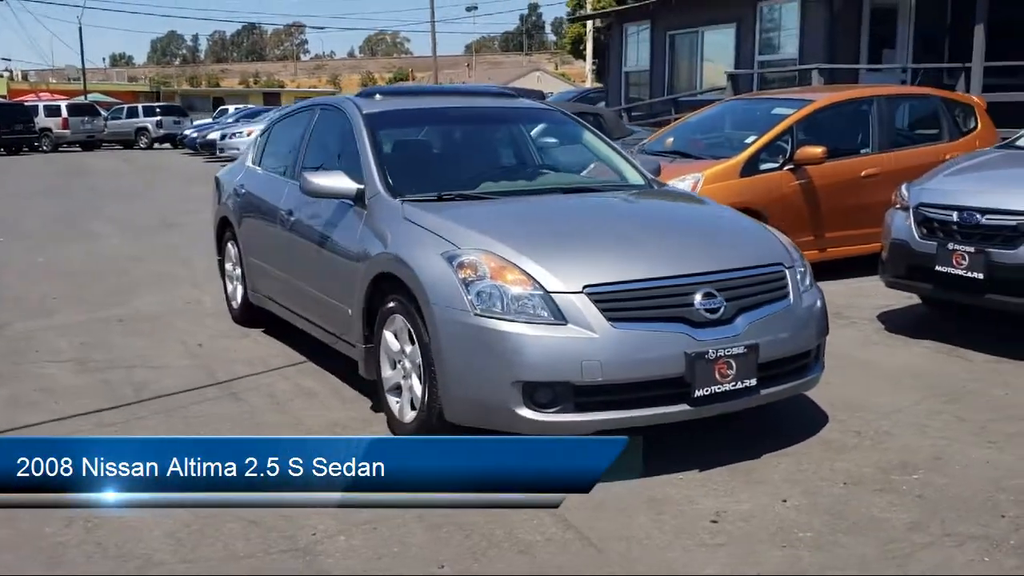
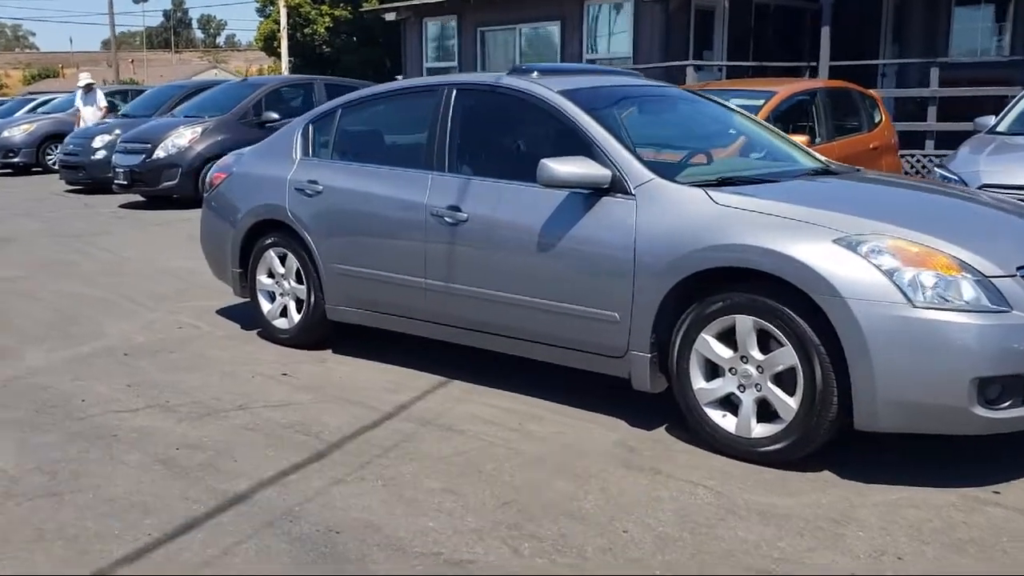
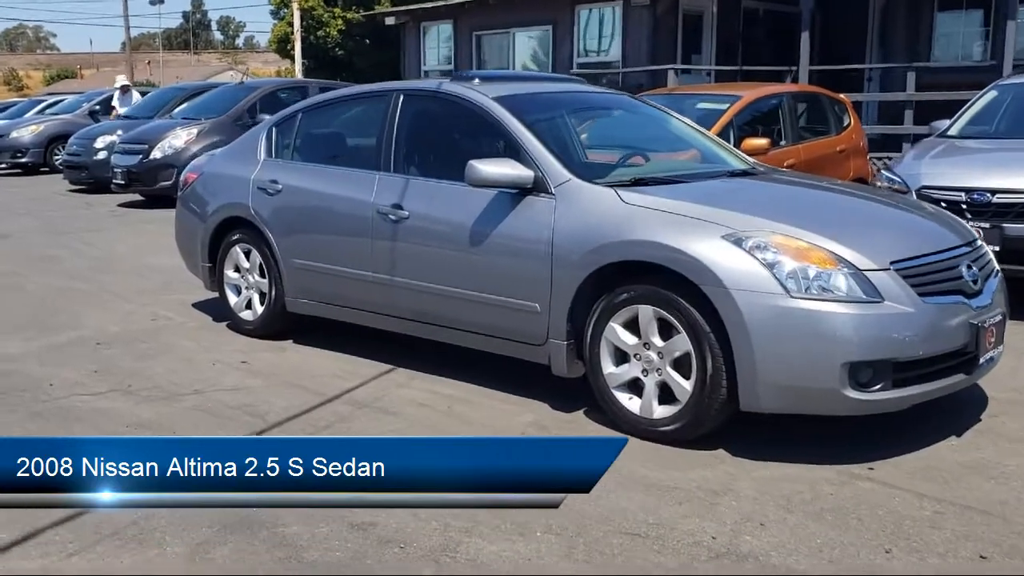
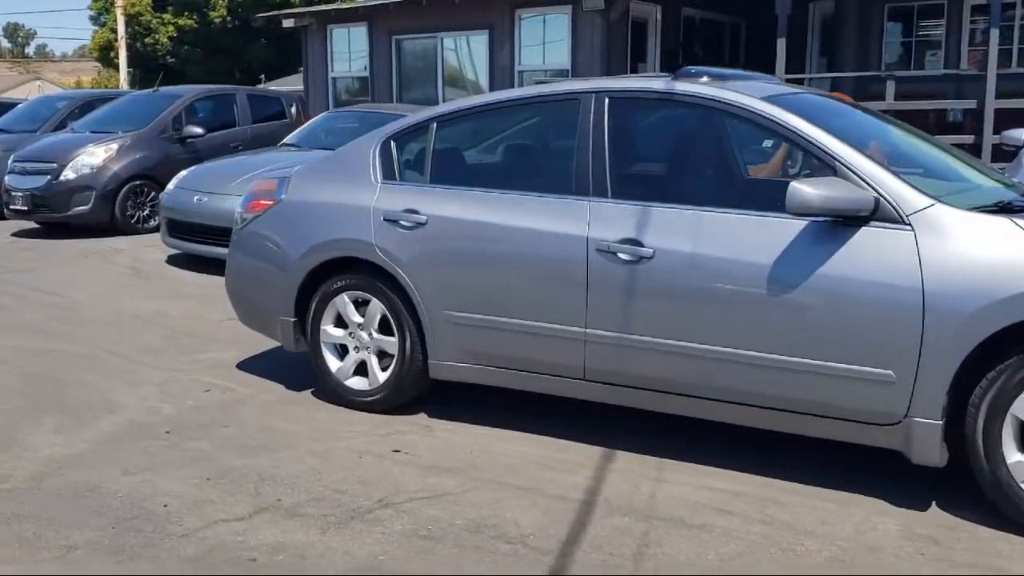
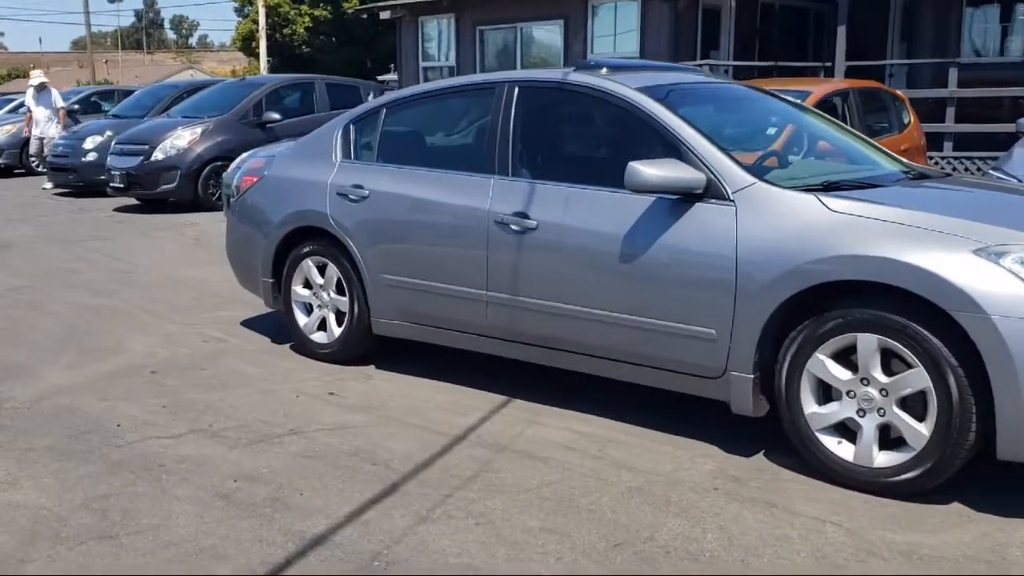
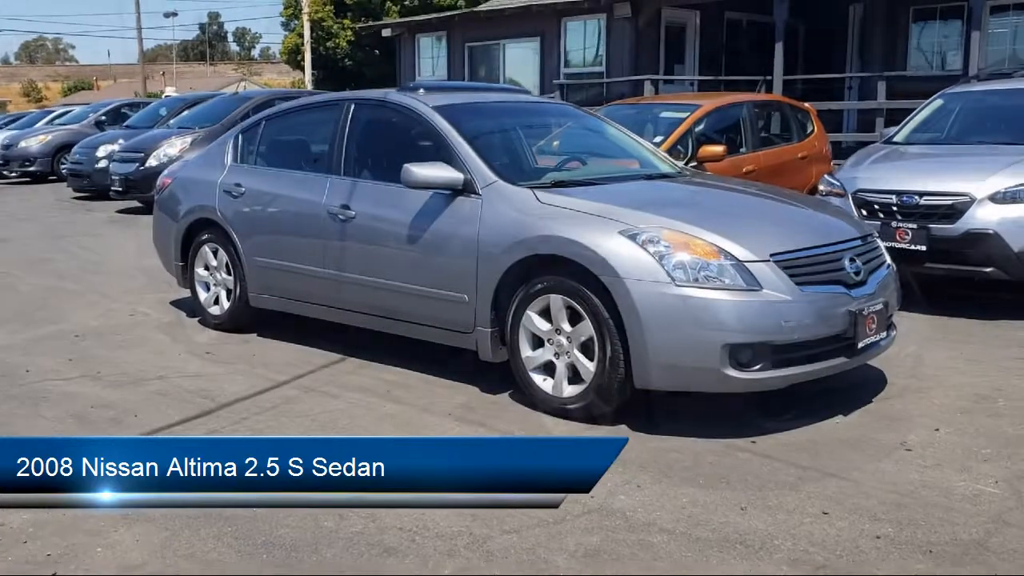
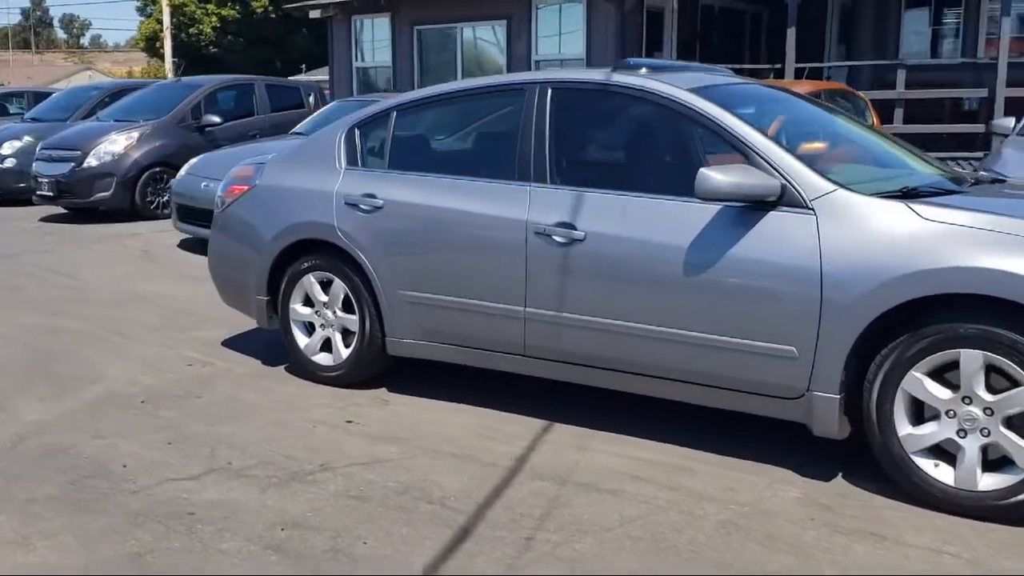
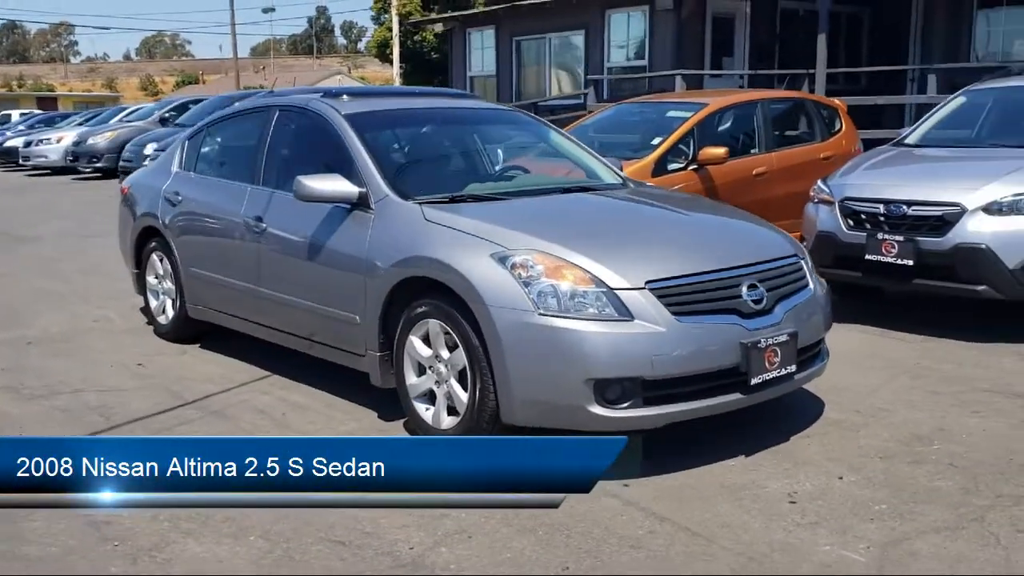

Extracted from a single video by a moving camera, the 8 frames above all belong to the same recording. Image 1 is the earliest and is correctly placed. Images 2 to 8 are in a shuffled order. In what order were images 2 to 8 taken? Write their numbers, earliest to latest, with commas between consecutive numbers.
8, 6, 3, 2, 5, 7, 4
